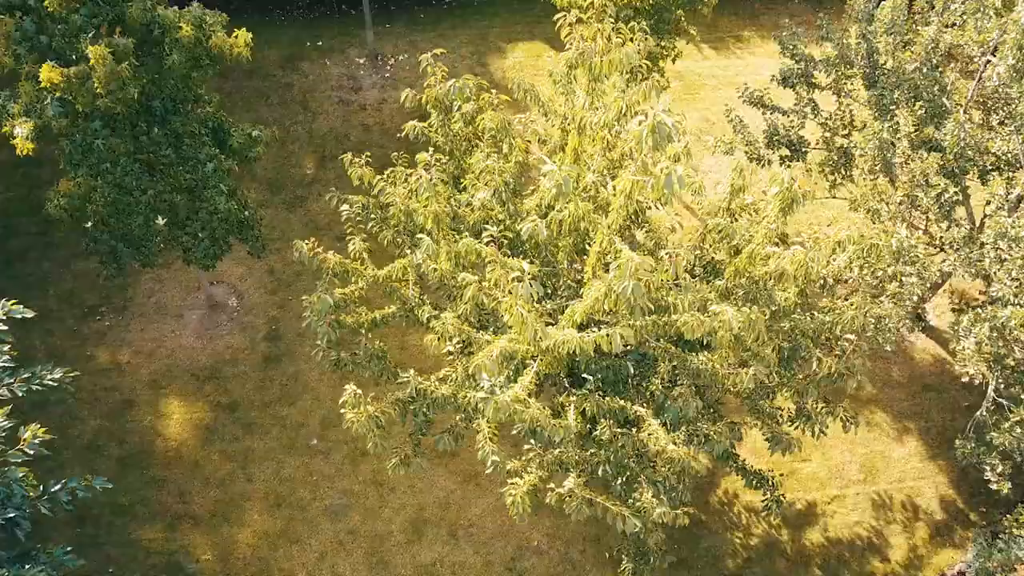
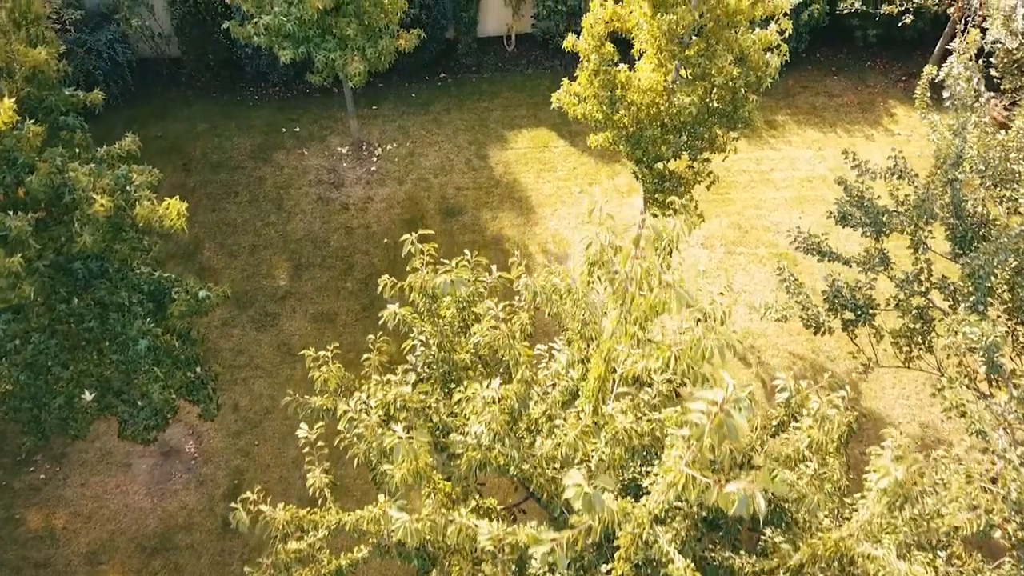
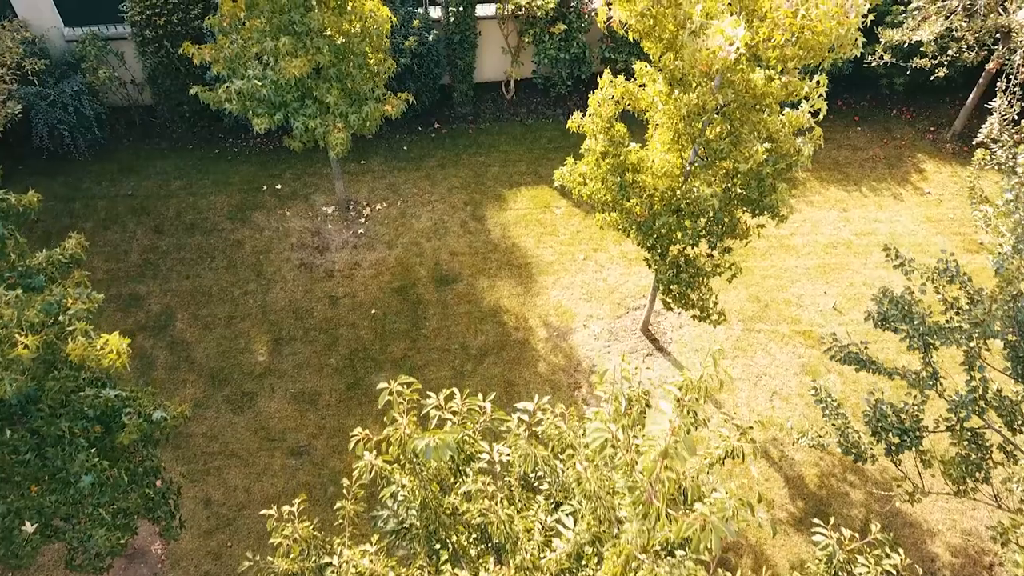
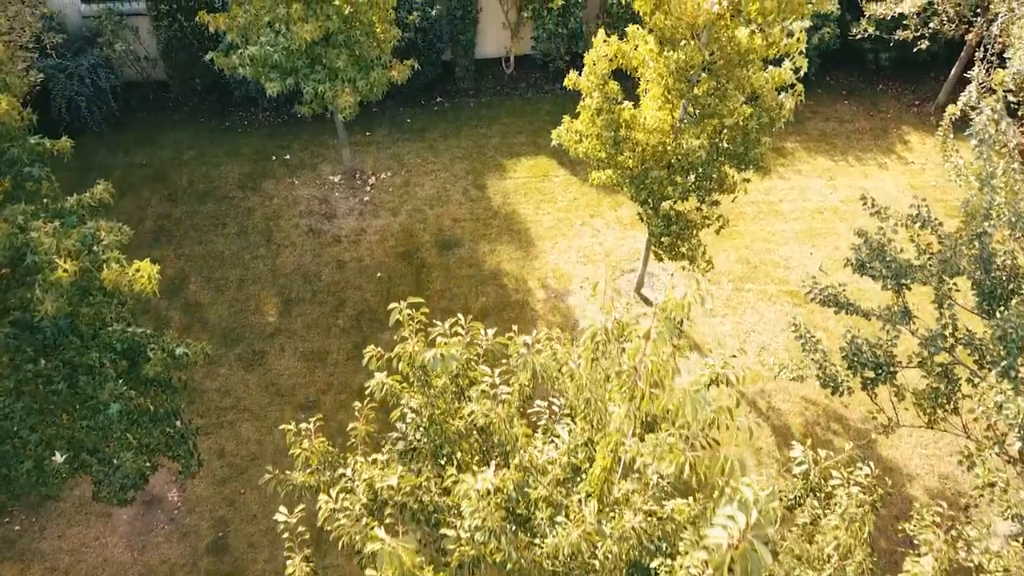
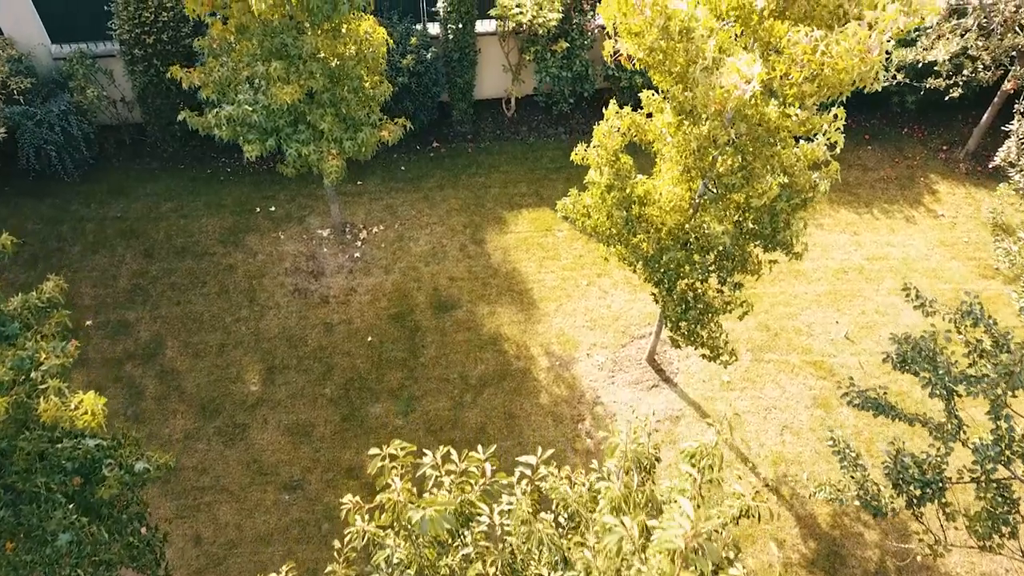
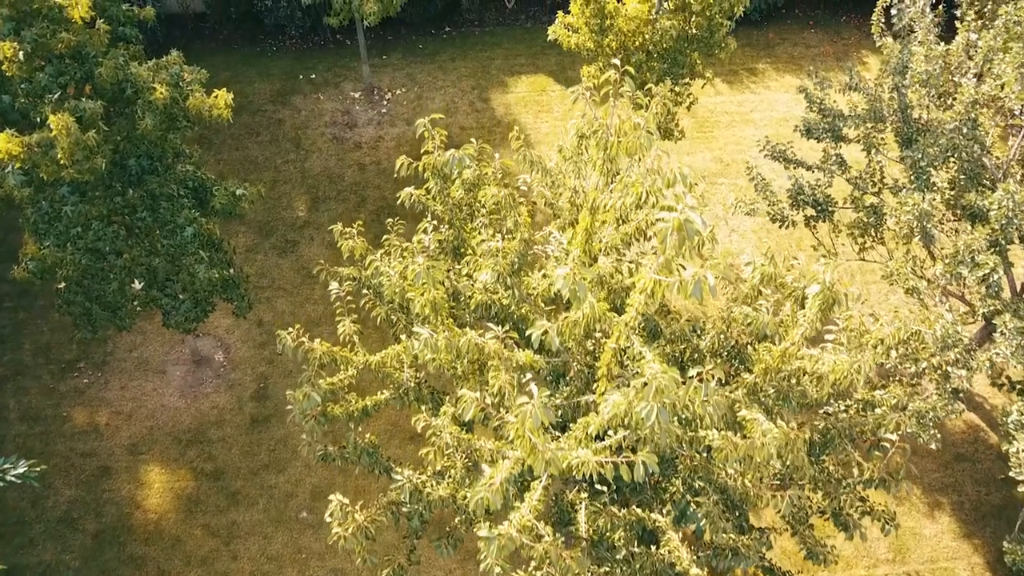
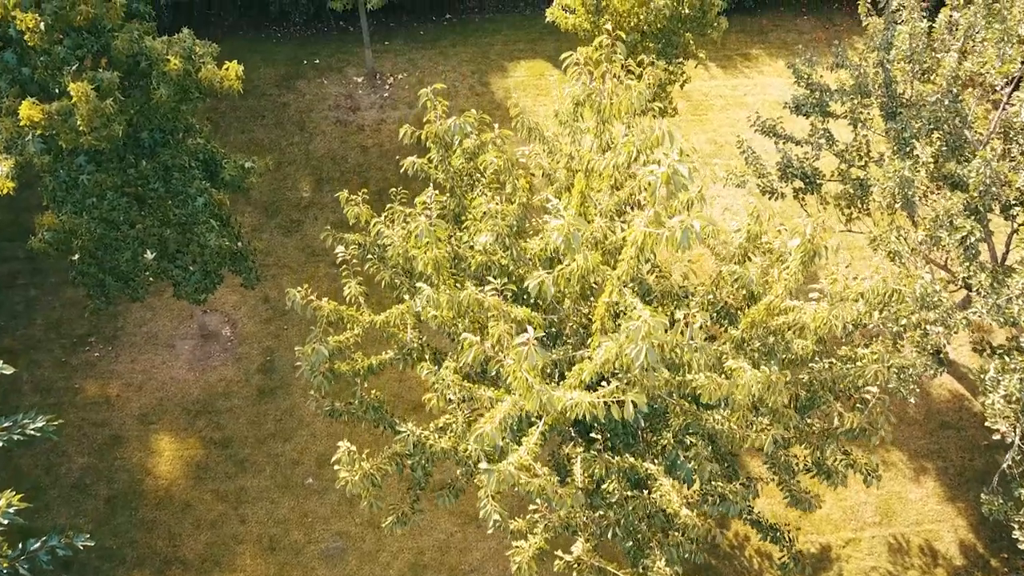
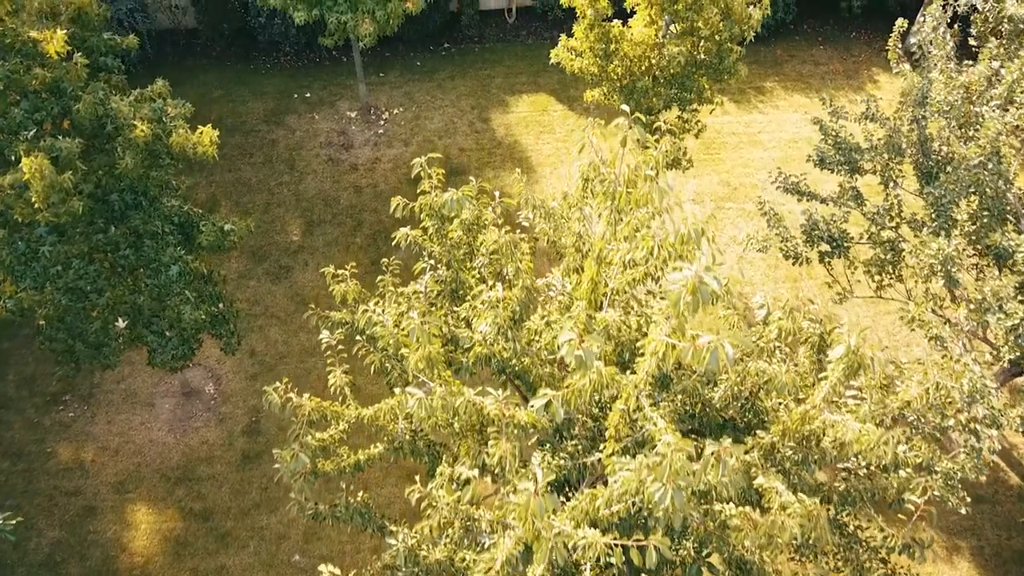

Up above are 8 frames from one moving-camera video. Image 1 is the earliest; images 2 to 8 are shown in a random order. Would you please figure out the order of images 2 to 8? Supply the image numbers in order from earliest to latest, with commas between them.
7, 6, 8, 2, 4, 3, 5
